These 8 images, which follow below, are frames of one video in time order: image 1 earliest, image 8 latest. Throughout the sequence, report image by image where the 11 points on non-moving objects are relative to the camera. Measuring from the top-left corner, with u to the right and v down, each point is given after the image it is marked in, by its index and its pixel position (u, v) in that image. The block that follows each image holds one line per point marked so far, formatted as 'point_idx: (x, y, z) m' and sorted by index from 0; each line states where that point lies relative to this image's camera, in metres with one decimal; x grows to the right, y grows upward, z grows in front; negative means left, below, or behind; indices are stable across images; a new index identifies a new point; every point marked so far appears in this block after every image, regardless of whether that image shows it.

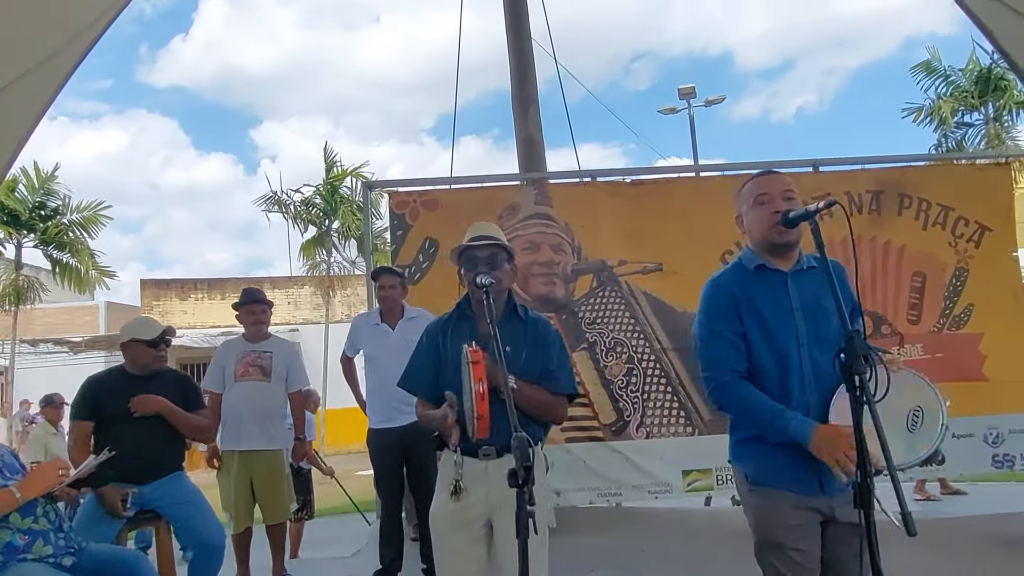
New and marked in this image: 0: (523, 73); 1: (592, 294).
0: (+0.1, +2.4, +7.6) m
1: (+0.7, -0.1, +6.2) m
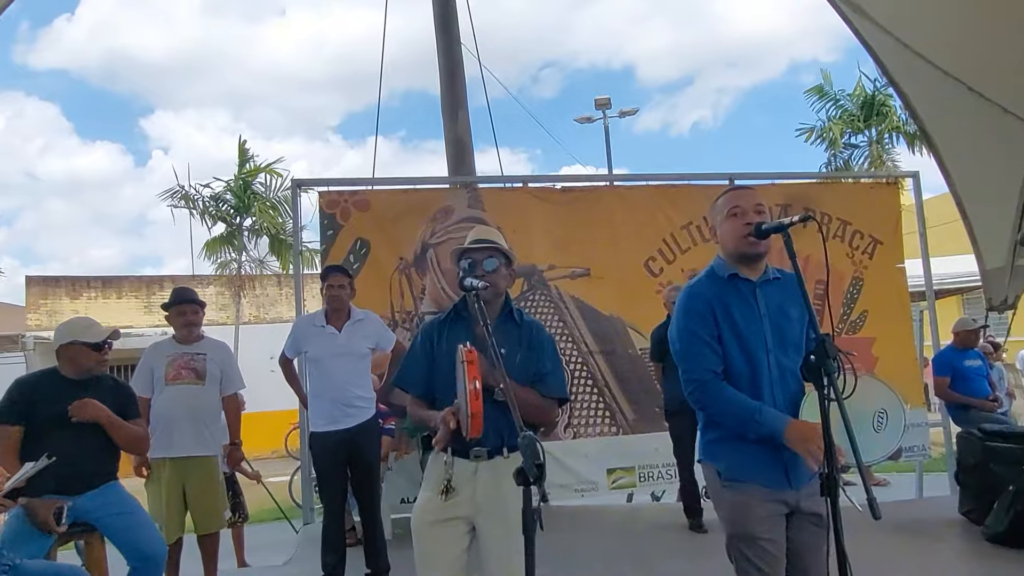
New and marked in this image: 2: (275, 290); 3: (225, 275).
0: (-0.7, +2.3, +7.6) m
1: (+0.1, -0.1, +6.3) m
2: (-4.9, -0.1, +14.4) m
3: (-4.8, +0.3, +11.8) m
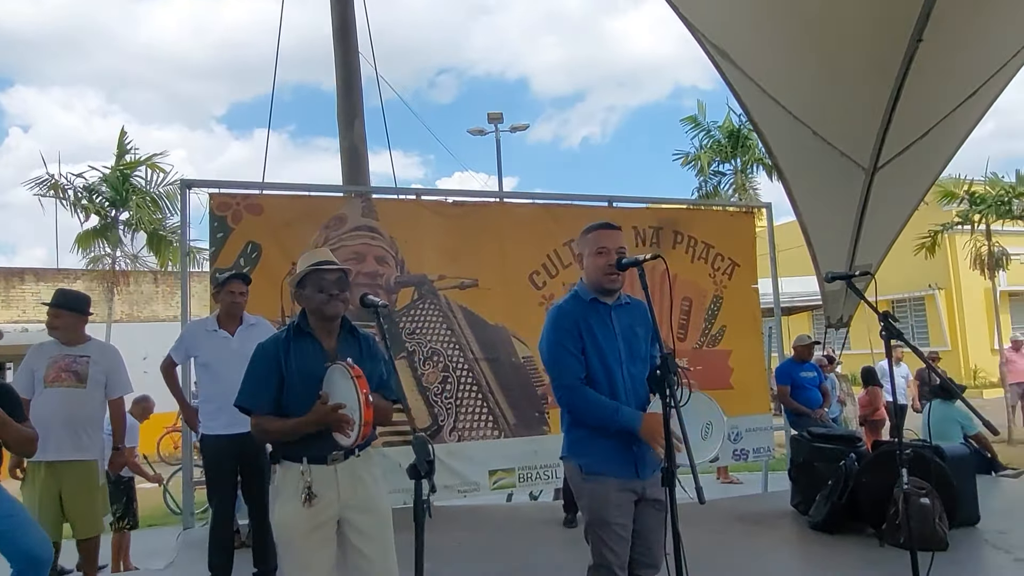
0: (-1.8, +2.3, +7.8) m
1: (-0.9, -0.2, +6.6) m
2: (-7.1, 0.0, +13.8) m
3: (-6.6, +0.3, +11.2) m
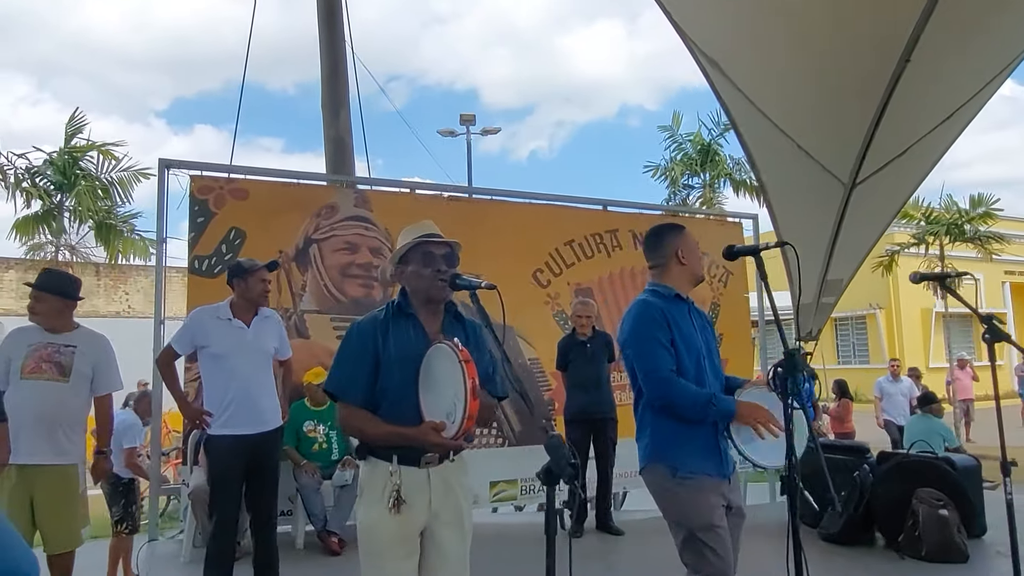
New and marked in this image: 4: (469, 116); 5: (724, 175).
0: (-1.9, +2.3, +7.4) m
1: (-1.0, -0.1, +6.2) m
2: (-7.8, +0.1, +12.8) m
3: (-7.0, +0.4, +10.3) m
4: (-0.8, +3.0, +12.4) m
5: (+4.0, +2.1, +13.1) m
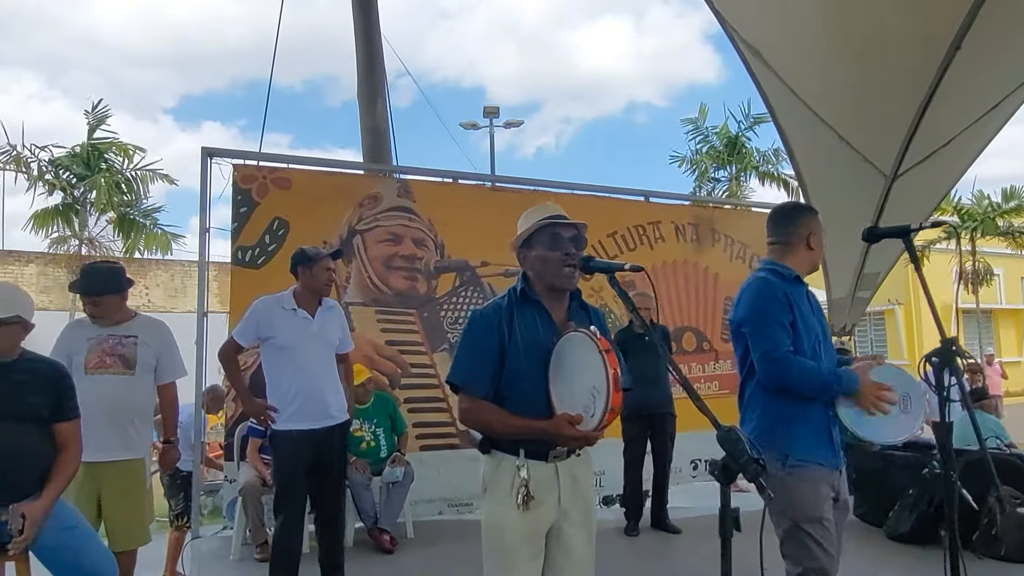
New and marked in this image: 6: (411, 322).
0: (-1.4, +2.4, +7.2) m
1: (-0.5, -0.1, +6.1) m
2: (-7.3, +0.2, +12.7) m
3: (-6.6, +0.5, +10.1) m
4: (-0.3, +3.1, +12.2) m
5: (+4.4, +2.2, +13.0) m
6: (-0.8, -0.3, +5.9) m
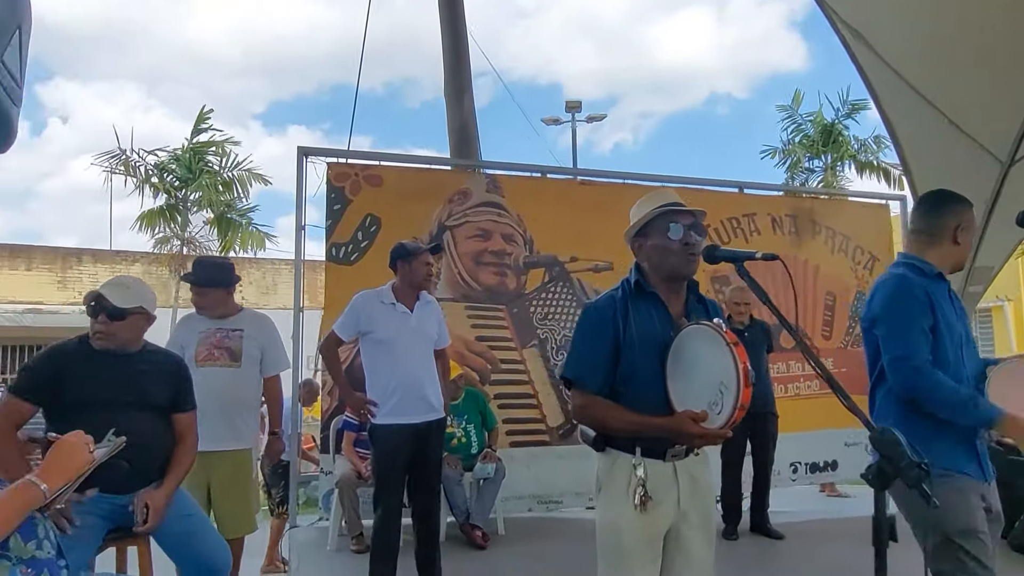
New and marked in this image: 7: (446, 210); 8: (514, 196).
0: (-0.6, +2.4, +7.2) m
1: (+0.2, 0.0, +6.0) m
2: (-5.8, +0.2, +13.3) m
3: (-5.3, +0.6, +10.7) m
4: (+1.1, +3.2, +12.1) m
5: (+5.9, +2.3, +12.3) m
6: (-0.1, -0.3, +5.9) m
7: (-0.5, +0.6, +5.8) m
8: (0.0, +0.8, +5.9) m
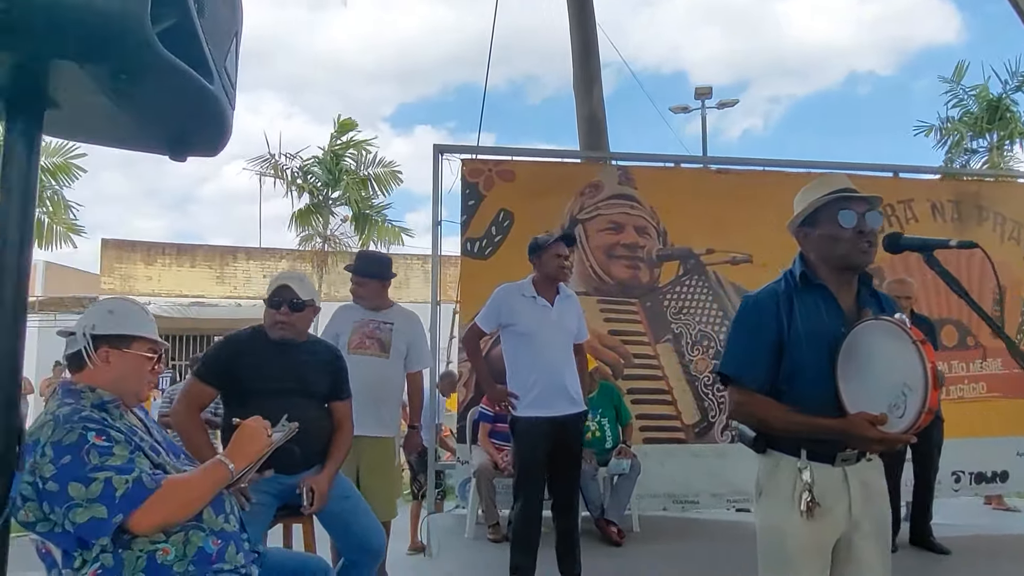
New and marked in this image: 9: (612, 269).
0: (+0.8, +2.5, +7.2) m
1: (+1.3, 0.0, +5.8) m
2: (-3.4, +0.3, +14.1) m
3: (-3.3, +0.6, +11.4) m
4: (+3.2, +3.3, +11.6) m
5: (+8.0, +2.4, +11.1) m
6: (+1.0, -0.2, +5.8) m
7: (+0.5, +0.7, +5.7) m
8: (+1.1, +0.8, +5.8) m
9: (+0.8, +0.2, +5.8) m
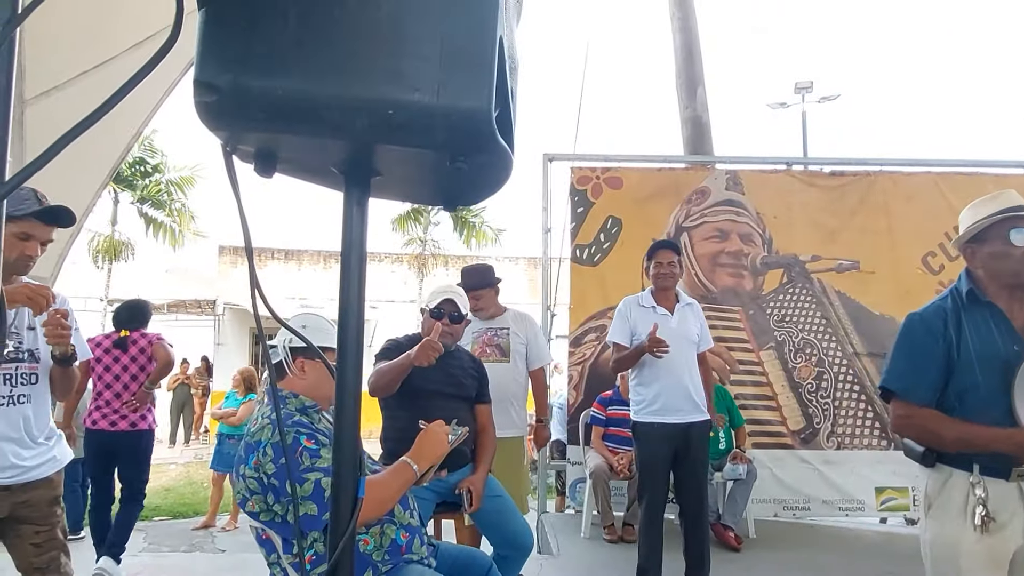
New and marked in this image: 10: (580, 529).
0: (+1.8, +2.4, +7.1) m
1: (+2.2, 0.0, +5.8) m
2: (-1.5, +0.3, +14.5) m
3: (-1.8, +0.6, +11.8) m
4: (+4.7, +3.3, +11.3) m
5: (+9.4, +2.4, +10.2) m
6: (+1.9, -0.2, +5.7) m
7: (+1.4, +0.7, +5.7) m
8: (+2.0, +0.8, +5.8) m
9: (+1.7, +0.1, +5.8) m
10: (+0.5, -1.8, +5.3) m
